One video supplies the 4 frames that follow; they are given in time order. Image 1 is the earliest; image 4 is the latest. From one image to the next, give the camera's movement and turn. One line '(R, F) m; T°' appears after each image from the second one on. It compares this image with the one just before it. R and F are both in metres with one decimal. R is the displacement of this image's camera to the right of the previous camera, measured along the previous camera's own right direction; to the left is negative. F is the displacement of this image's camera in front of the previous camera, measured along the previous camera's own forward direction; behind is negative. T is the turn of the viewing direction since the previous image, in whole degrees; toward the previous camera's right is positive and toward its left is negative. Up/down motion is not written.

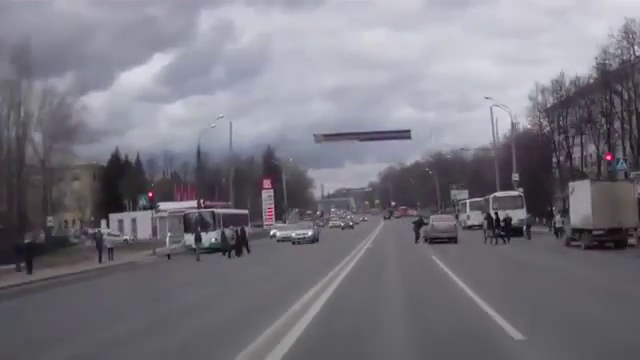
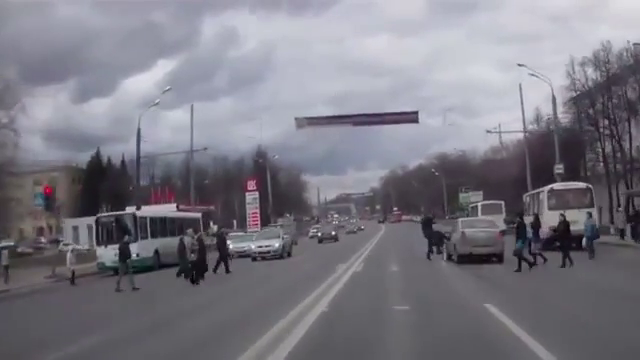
(+0.5, +6.7) m; 0°
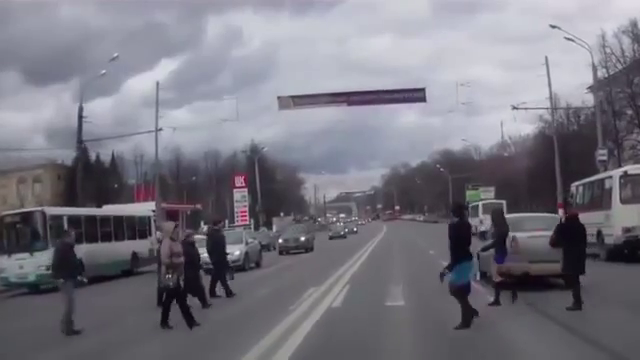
(+0.3, +4.0) m; 0°
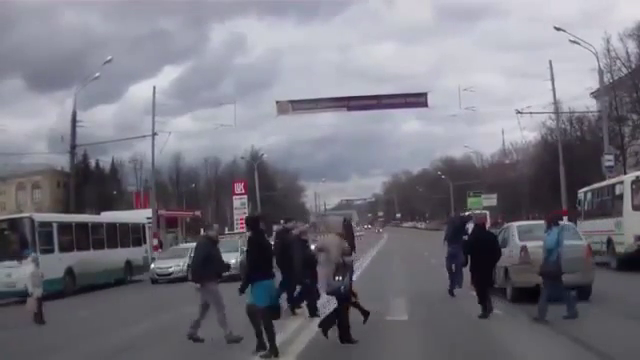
(0.0, +0.4) m; 0°
